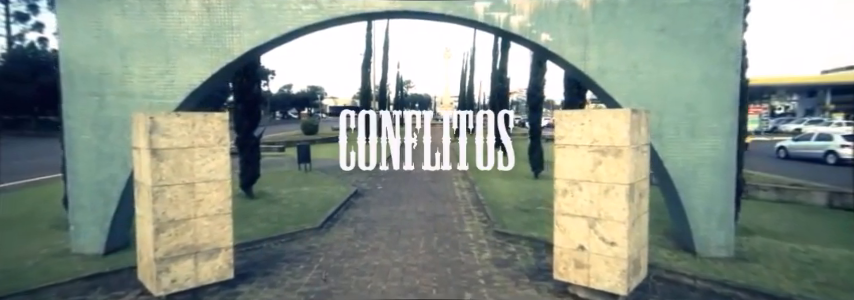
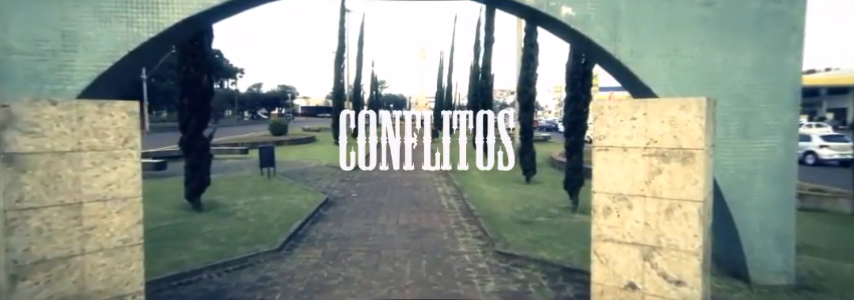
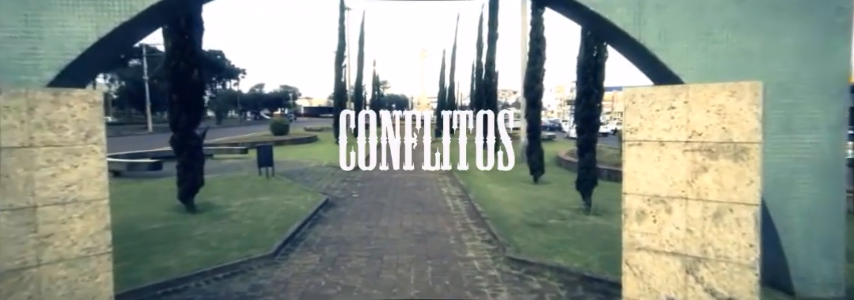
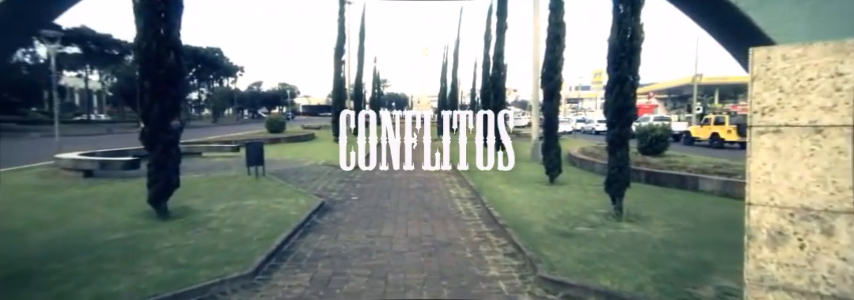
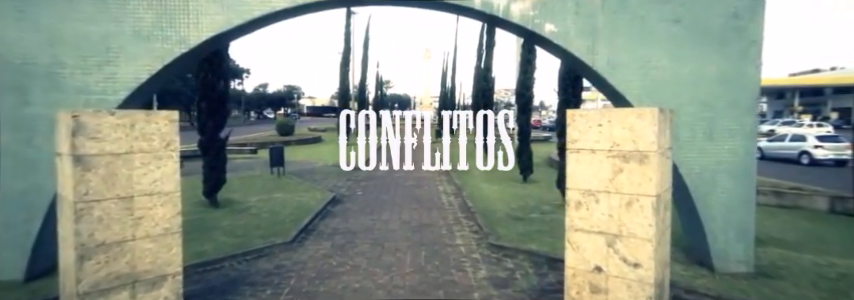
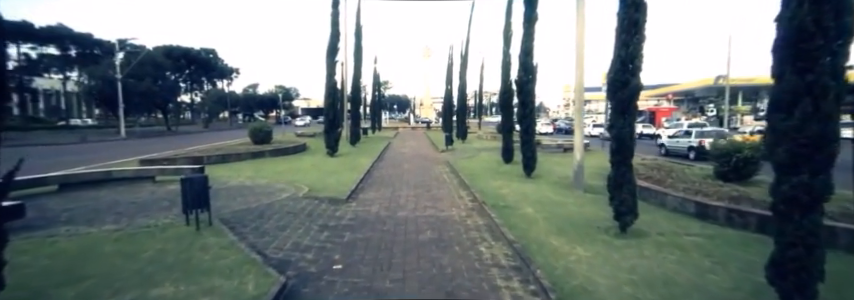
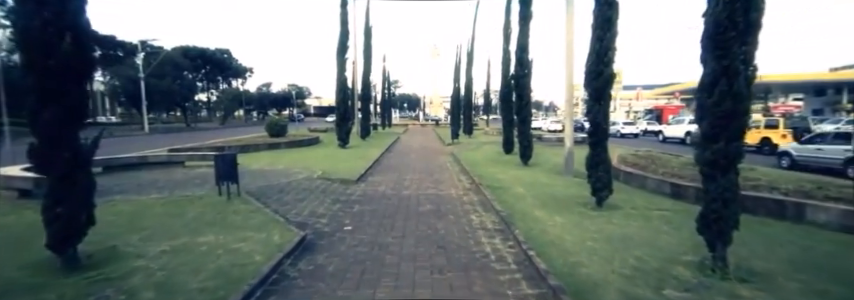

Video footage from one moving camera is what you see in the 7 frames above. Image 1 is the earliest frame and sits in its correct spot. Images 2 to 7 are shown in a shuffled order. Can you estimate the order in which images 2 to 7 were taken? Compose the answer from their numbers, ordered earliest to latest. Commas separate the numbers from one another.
5, 2, 3, 4, 7, 6
